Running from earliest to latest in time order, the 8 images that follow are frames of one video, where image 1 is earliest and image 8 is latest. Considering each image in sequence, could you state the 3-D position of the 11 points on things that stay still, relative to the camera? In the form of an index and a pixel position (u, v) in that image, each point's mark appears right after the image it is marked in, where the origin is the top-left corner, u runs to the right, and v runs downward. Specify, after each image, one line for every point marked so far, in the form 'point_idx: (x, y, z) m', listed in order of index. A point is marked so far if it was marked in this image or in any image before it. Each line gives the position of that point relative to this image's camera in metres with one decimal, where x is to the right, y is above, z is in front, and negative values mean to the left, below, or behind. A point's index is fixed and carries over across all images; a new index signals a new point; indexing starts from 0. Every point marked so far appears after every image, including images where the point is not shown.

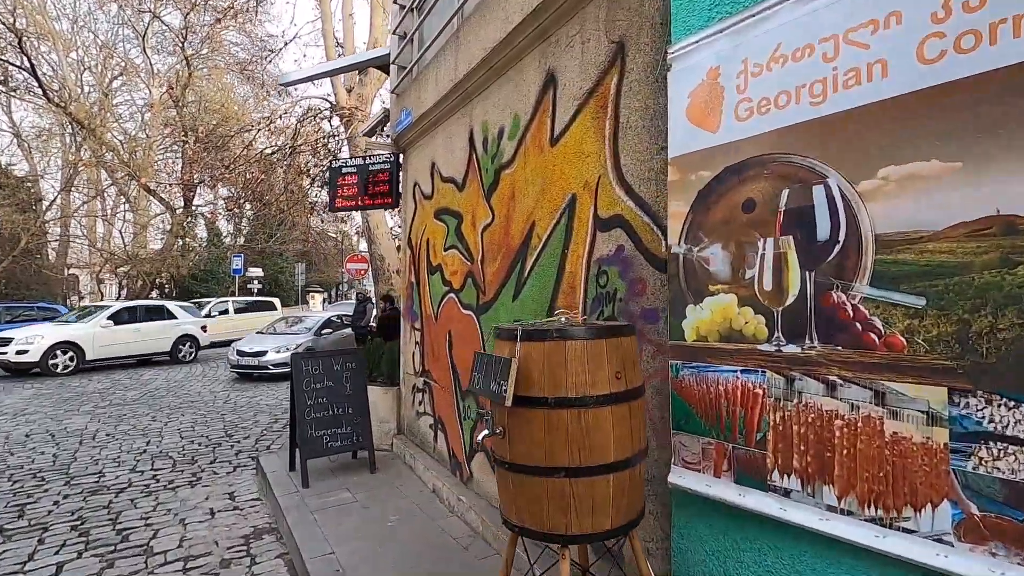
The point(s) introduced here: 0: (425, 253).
0: (-0.9, +0.4, +5.7) m
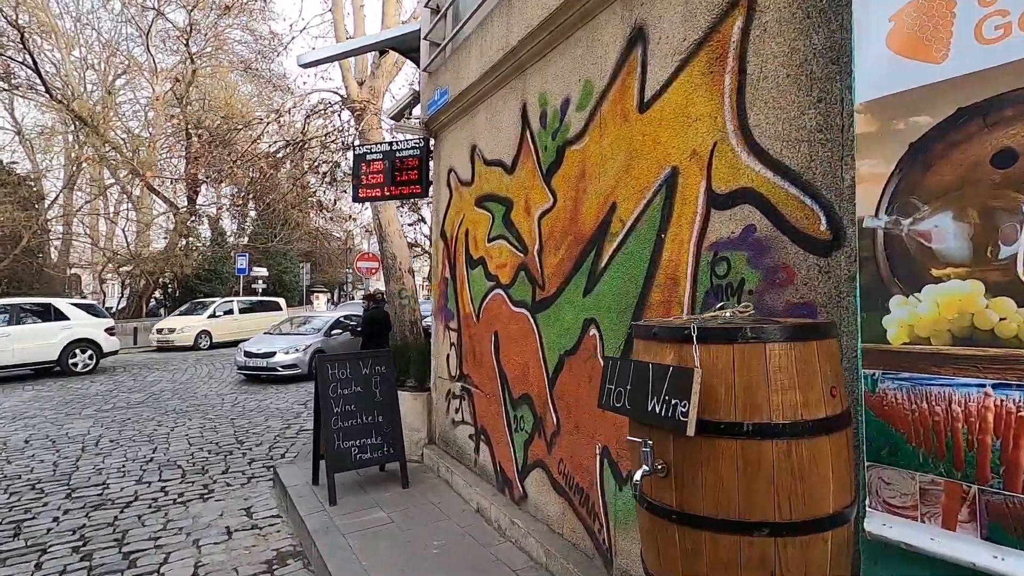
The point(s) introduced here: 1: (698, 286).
0: (-0.5, +0.4, +5.1) m
1: (+0.9, 0.0, +2.5) m
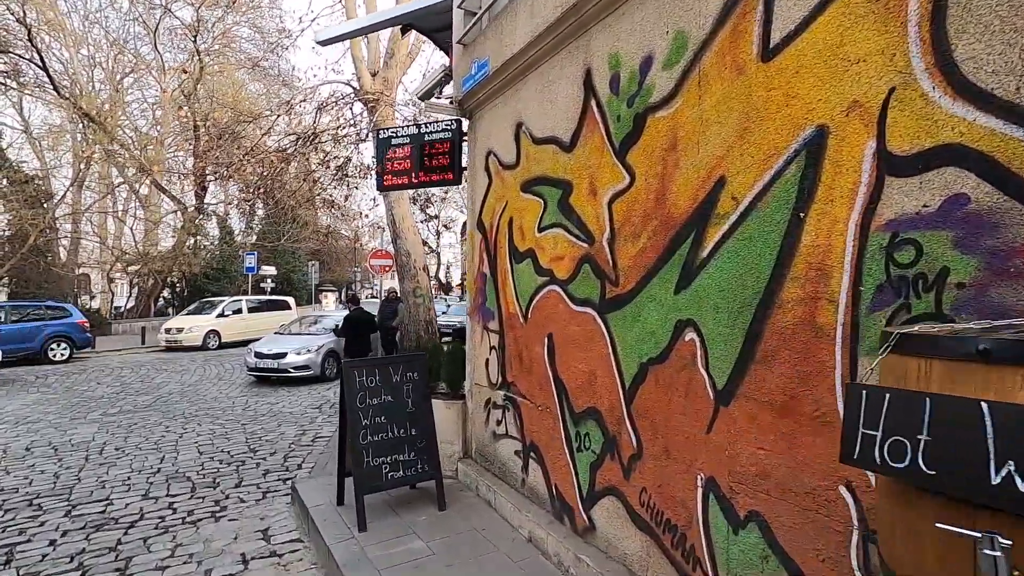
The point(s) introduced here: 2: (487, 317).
0: (-0.1, +0.4, +4.6) m
1: (+1.3, 0.0, +1.9) m
2: (-0.2, -0.3, +4.9) m
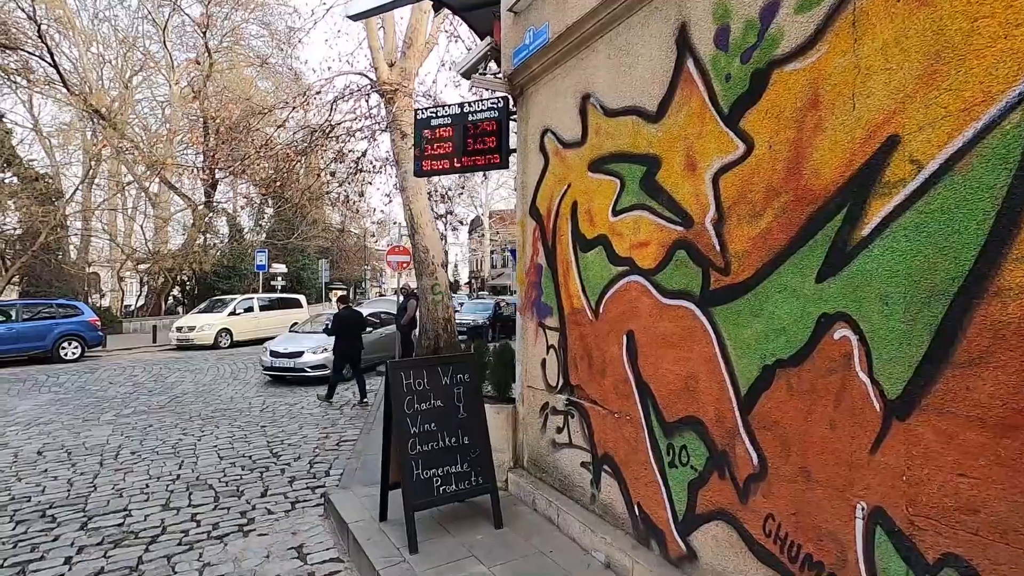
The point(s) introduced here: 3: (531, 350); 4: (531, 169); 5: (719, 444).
0: (+0.4, +0.5, +4.1) m
1: (+1.7, +0.1, +1.4) m
2: (+0.3, -0.2, +4.4) m
3: (+0.2, -0.5, +4.6) m
4: (+0.2, +1.0, +4.6) m
5: (+1.1, -0.8, +2.8) m
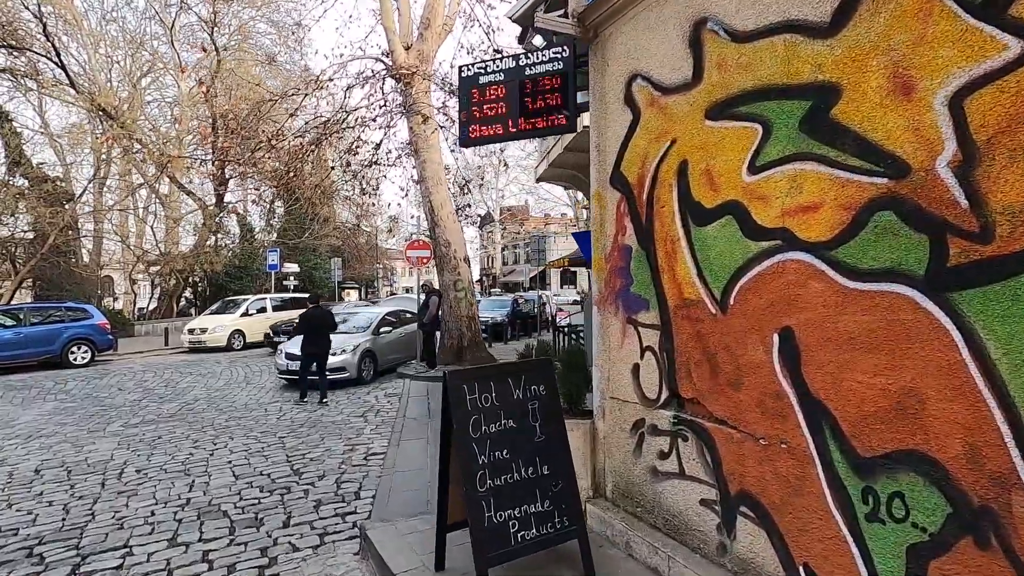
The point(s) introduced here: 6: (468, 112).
0: (+1.0, +0.6, +3.2) m
1: (+2.2, +0.2, +0.5) m
2: (+0.8, -0.1, +3.5) m
3: (+0.7, -0.5, +3.7) m
4: (+0.7, +1.1, +3.7) m
5: (+1.6, -0.7, +1.8) m
6: (-0.4, +1.5, +4.6) m
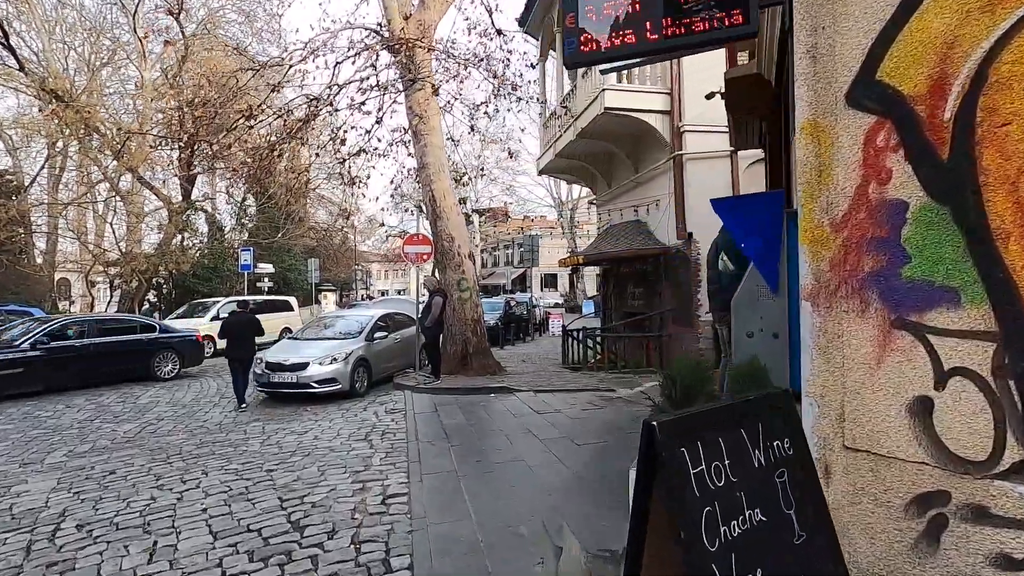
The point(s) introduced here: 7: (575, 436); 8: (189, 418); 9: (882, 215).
0: (+1.8, +0.7, +1.8) m
1: (+3.1, +0.3, -0.8) m
2: (+1.6, 0.0, +2.1) m
3: (+1.5, -0.4, +2.3) m
4: (+1.5, +1.2, +2.3) m
5: (+2.5, -0.6, +0.5) m
6: (+0.3, +1.6, +3.2) m
7: (+0.9, -2.2, +7.8) m
8: (-5.9, -2.4, +9.8) m
9: (+1.5, +0.3, +2.2) m
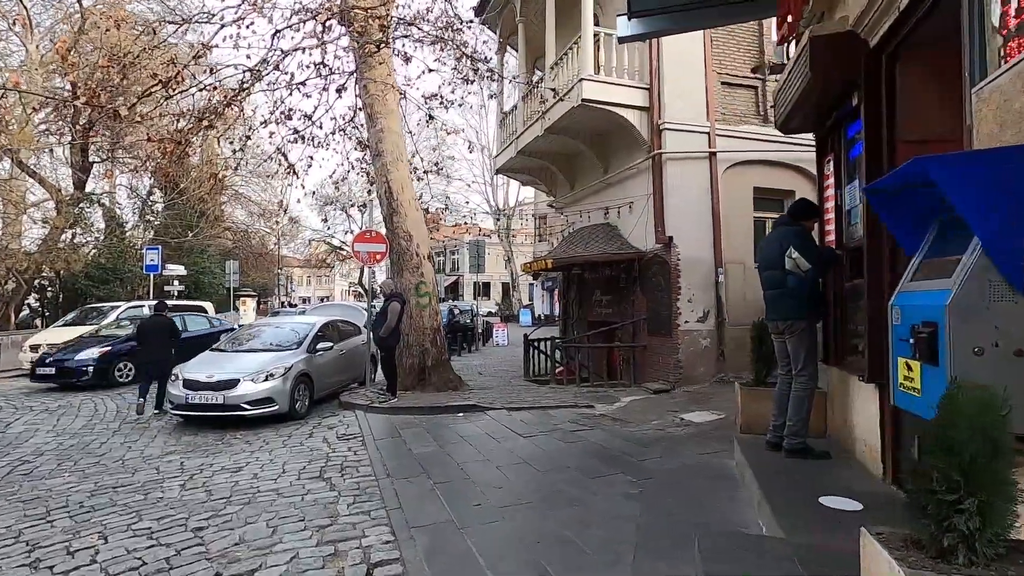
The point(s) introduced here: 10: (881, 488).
0: (+2.5, +0.7, +0.8) m
1: (+4.2, +0.3, -1.5) m
2: (+2.3, 0.0, +1.1) m
3: (+2.2, -0.4, +1.3) m
4: (+2.2, +1.2, +1.4) m
5: (+3.4, -0.6, -0.4) m
6: (+0.9, +1.6, +2.0) m
7: (+0.8, -2.2, +6.6) m
8: (-6.2, -2.4, +7.7) m
9: (+2.2, +0.3, +1.2) m
10: (+2.7, -1.5, +3.9) m
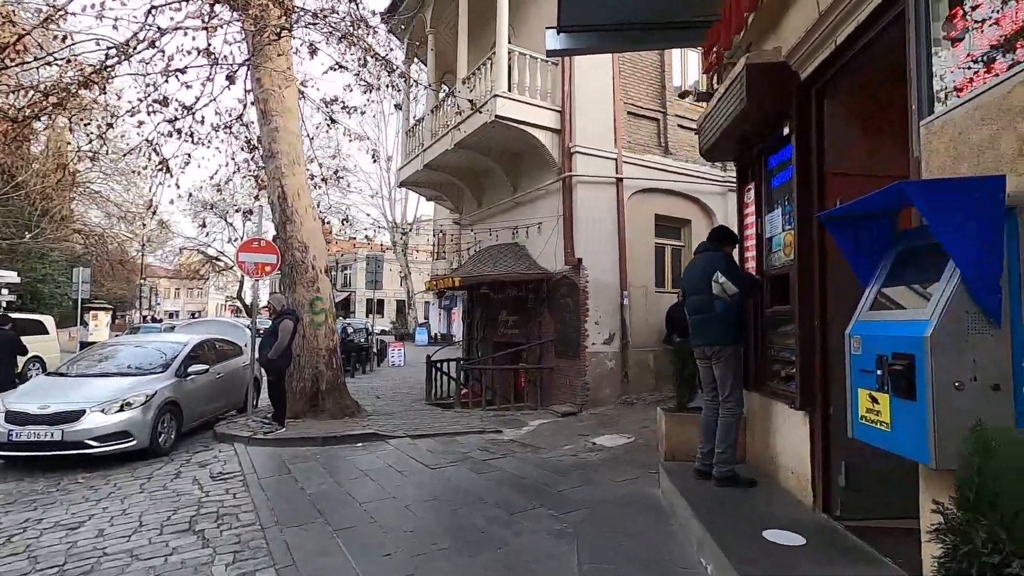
0: (+2.7, +0.6, +0.9) m
1: (+4.8, +0.3, -1.1) m
2: (+2.4, -0.1, +1.1) m
3: (+2.2, -0.5, +1.2) m
4: (+2.2, +1.1, +1.4) m
5: (+3.7, -0.7, -0.2) m
6: (+0.9, +1.5, +1.8) m
7: (-0.2, -2.4, +6.2) m
8: (-7.3, -2.5, +5.9) m
9: (+2.3, +0.2, +1.2) m
10: (+2.2, -1.7, +3.9) m
